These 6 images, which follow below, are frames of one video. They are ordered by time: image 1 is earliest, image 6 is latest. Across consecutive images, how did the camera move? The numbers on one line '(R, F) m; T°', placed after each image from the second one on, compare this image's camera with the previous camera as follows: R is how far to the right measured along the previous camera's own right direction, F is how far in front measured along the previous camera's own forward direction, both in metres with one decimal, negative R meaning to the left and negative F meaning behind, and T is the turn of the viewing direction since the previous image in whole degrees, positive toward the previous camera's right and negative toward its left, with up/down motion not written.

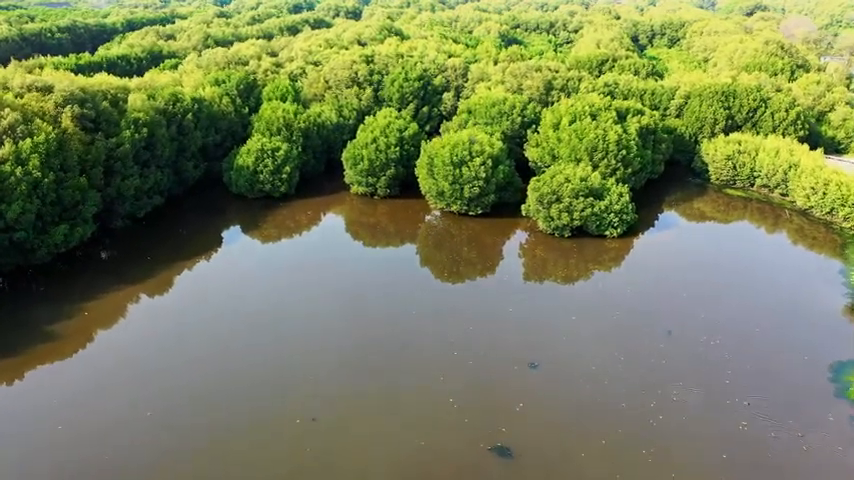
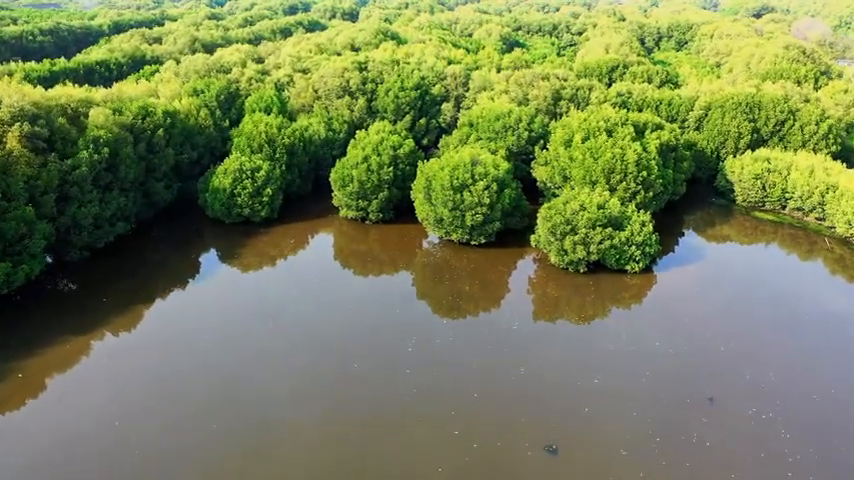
(+0.2, +6.5) m; 0°
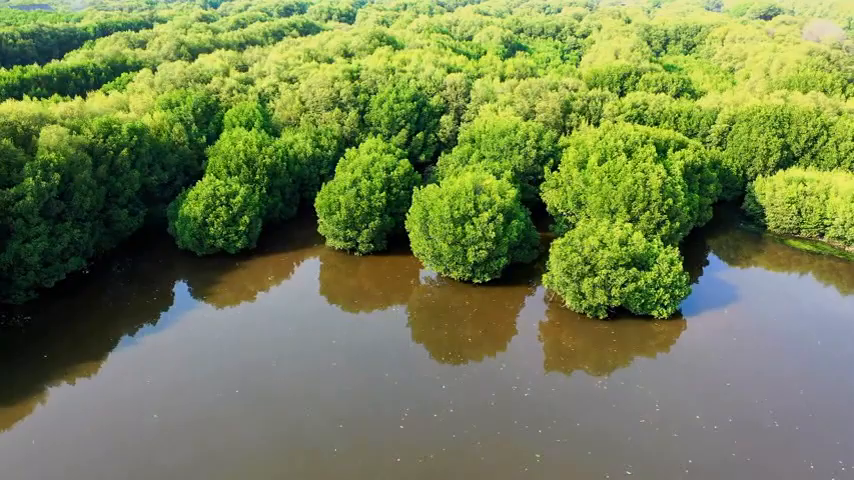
(+0.2, +6.4) m; 0°
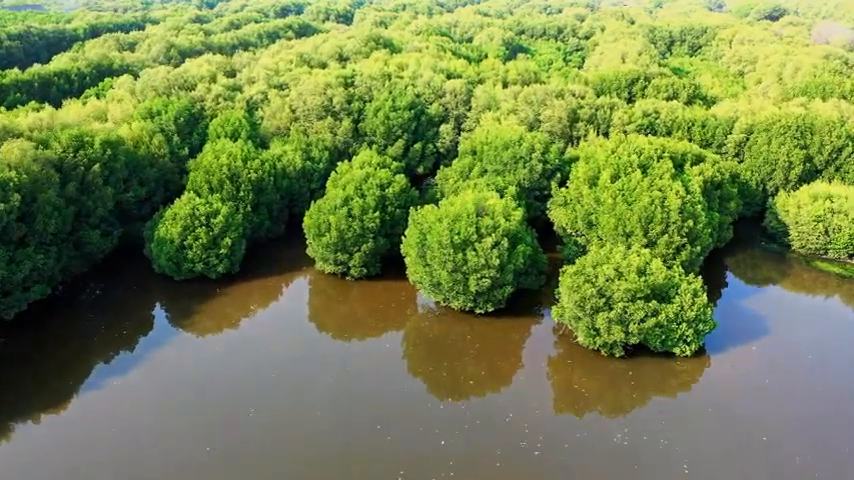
(+0.2, +4.1) m; 0°
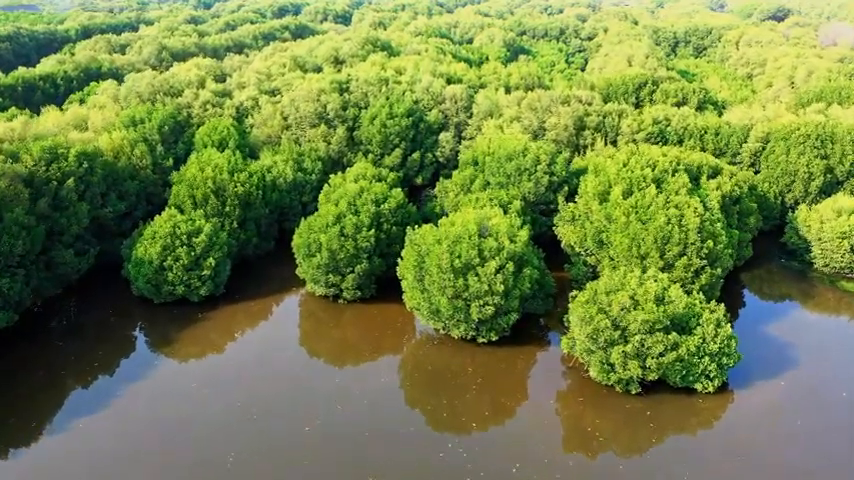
(+0.1, +3.3) m; 0°
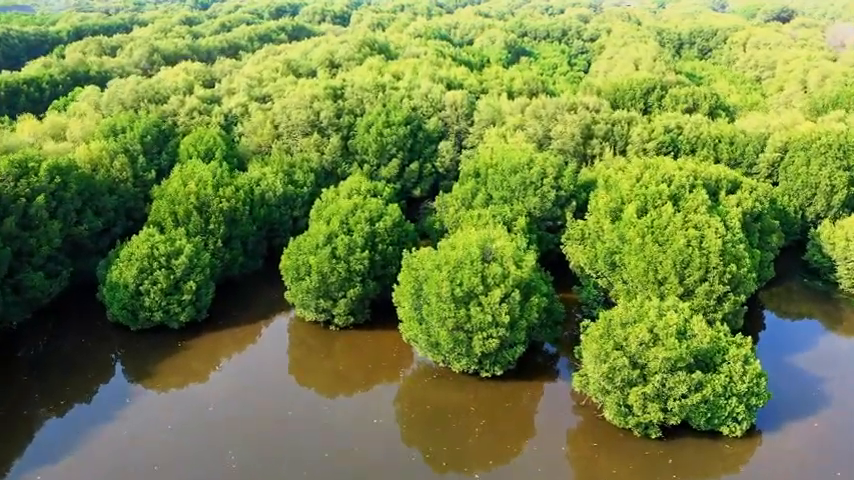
(+0.1, +3.3) m; 0°
